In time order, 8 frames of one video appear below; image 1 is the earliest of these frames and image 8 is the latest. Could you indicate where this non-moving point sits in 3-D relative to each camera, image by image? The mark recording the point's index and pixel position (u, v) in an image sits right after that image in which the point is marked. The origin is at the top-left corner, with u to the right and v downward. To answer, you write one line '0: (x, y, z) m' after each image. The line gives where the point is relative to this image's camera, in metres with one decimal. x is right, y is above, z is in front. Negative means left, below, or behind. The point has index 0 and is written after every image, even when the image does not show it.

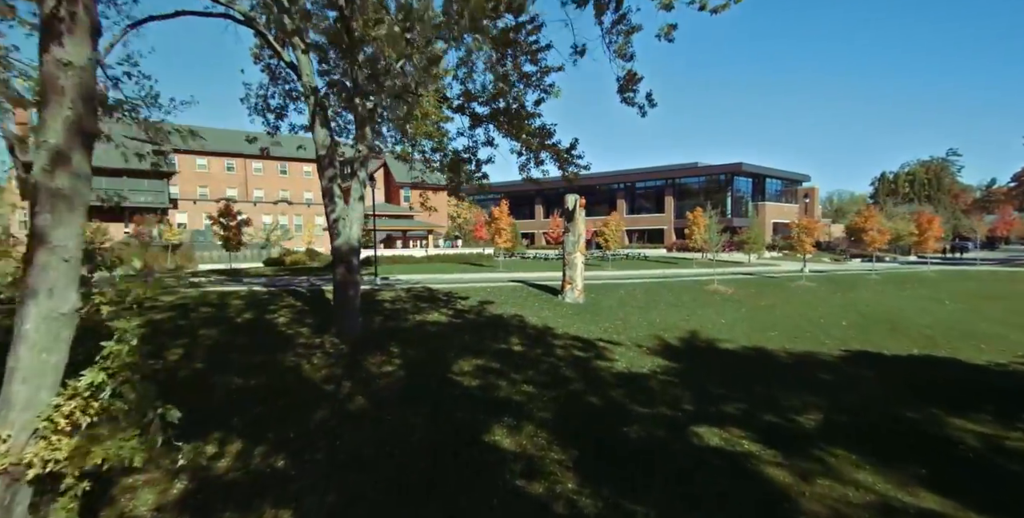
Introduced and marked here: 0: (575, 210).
0: (+1.9, +1.5, +15.1) m
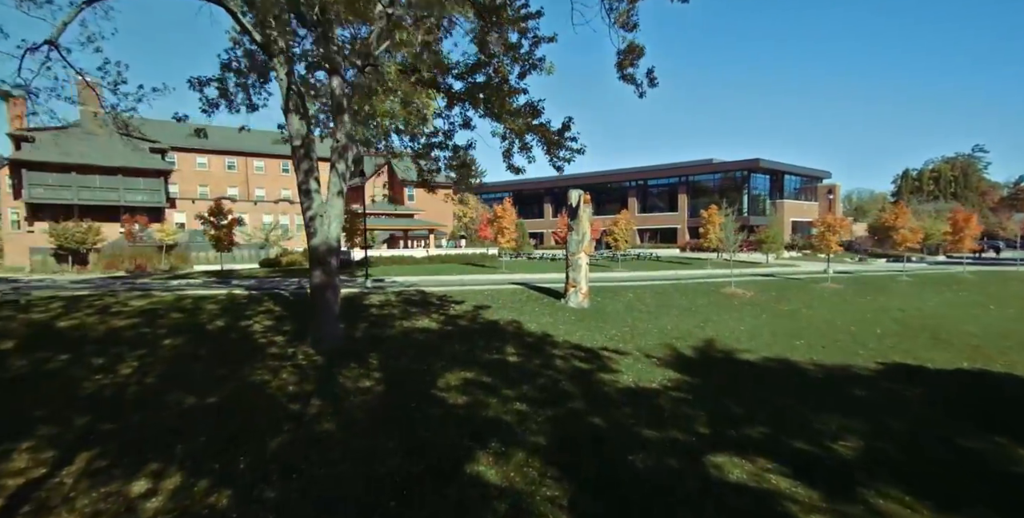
0: (+1.9, +1.5, +14.0) m
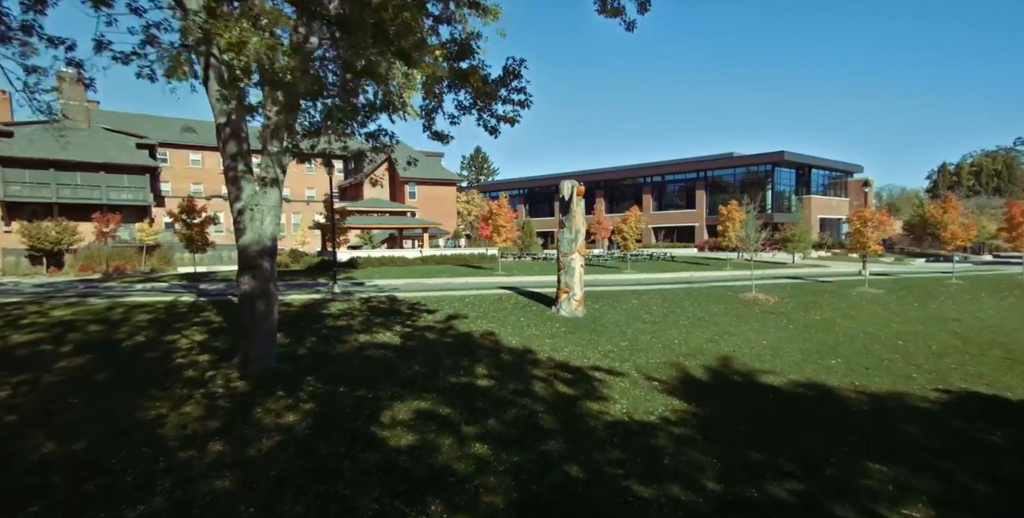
0: (+1.5, +1.4, +12.1) m
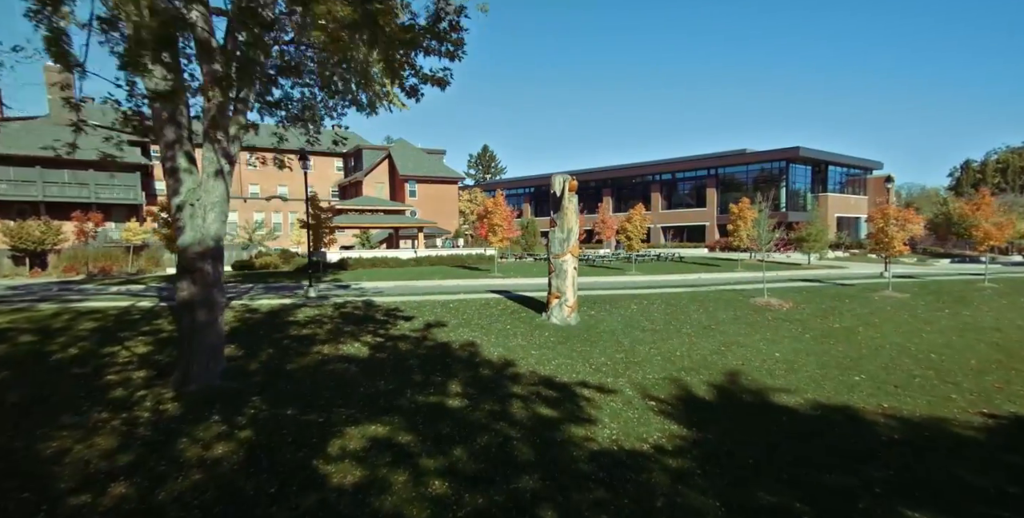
0: (+1.2, +1.4, +11.0) m
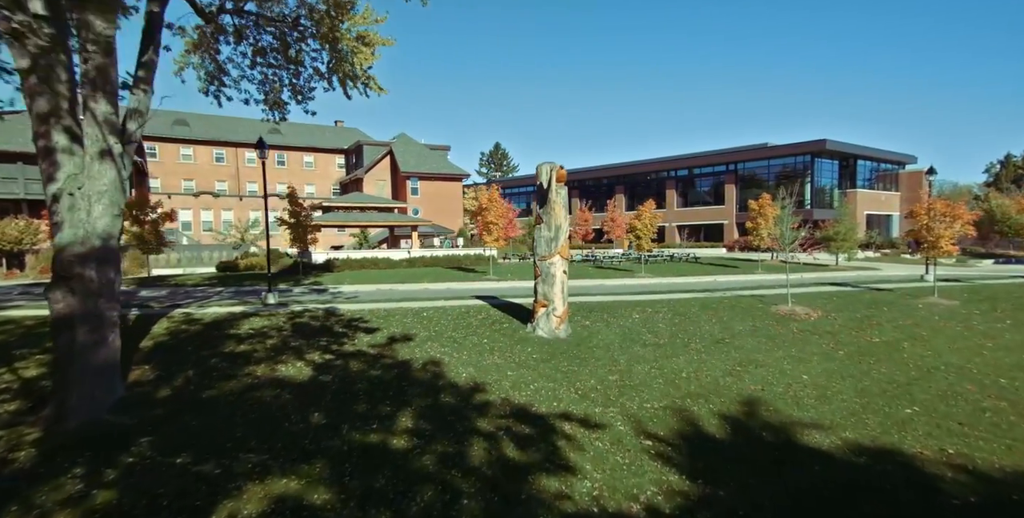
0: (+0.8, +1.4, +9.5) m
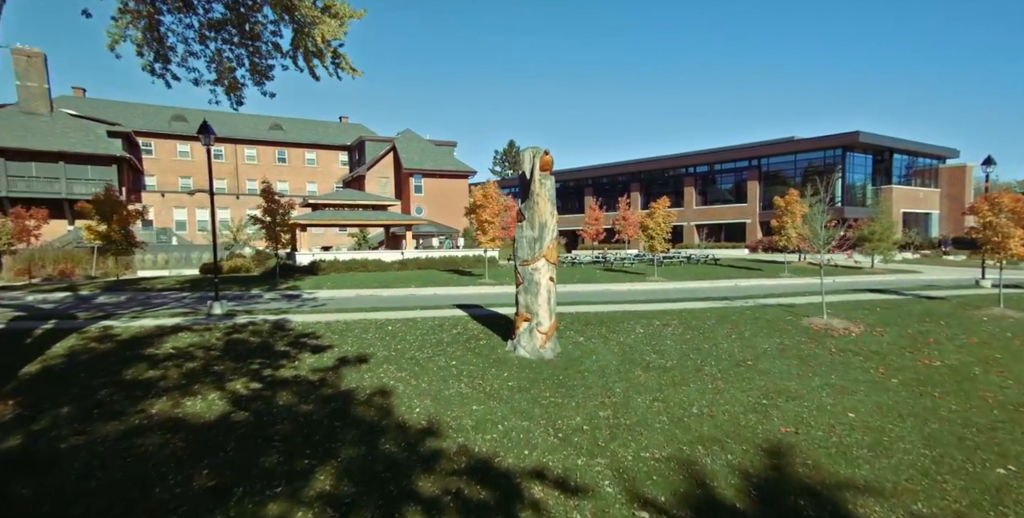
0: (+0.4, +1.3, +7.9) m
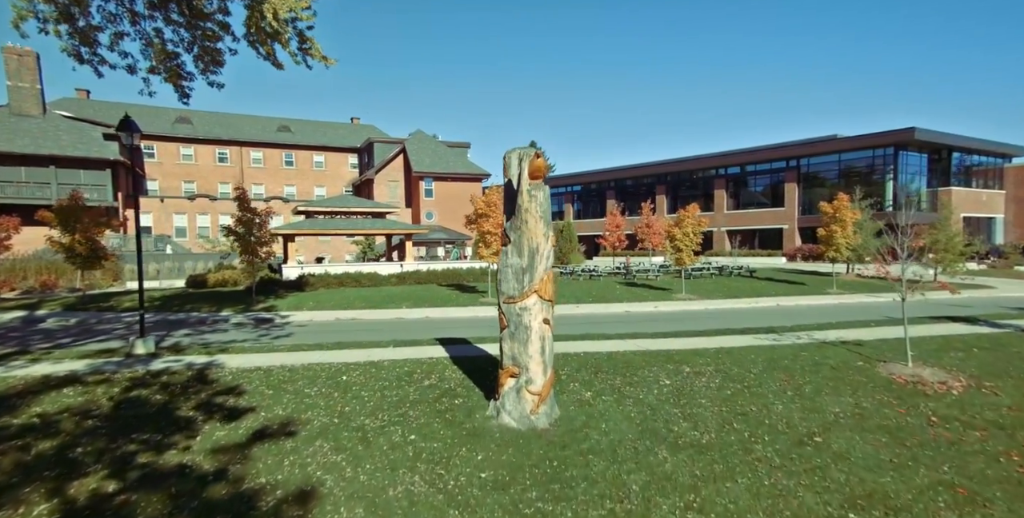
0: (+0.2, +0.8, +5.8) m
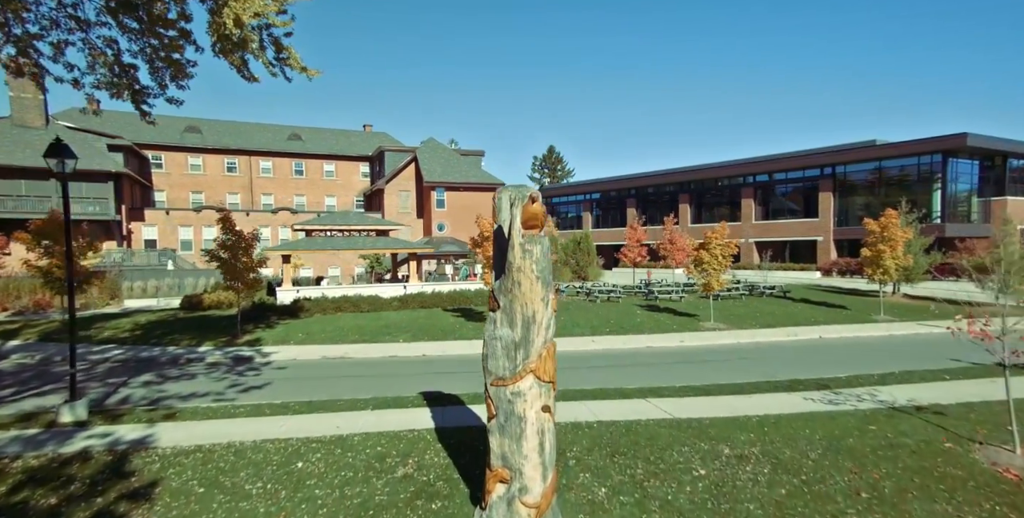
0: (+0.1, +0.2, +4.4) m
